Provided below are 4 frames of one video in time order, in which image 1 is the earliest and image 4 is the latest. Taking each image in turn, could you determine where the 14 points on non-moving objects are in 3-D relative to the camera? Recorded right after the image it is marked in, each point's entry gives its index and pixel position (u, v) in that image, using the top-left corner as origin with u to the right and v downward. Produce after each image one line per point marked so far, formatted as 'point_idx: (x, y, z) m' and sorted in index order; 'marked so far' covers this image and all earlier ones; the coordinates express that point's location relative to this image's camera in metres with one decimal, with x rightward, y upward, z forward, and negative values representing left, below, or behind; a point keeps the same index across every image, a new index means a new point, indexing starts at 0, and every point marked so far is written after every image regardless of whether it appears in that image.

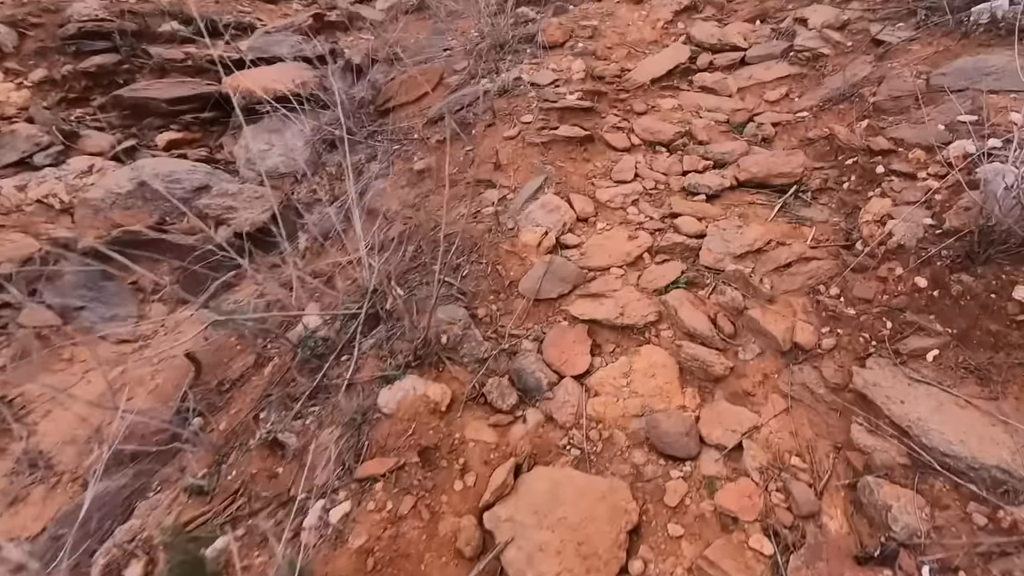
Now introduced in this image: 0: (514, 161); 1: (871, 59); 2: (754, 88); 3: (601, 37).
0: (0.0, +0.6, +2.6) m
1: (+1.8, +1.1, +2.8) m
2: (+1.4, +1.2, +3.2) m
3: (+0.6, +1.7, +3.7) m
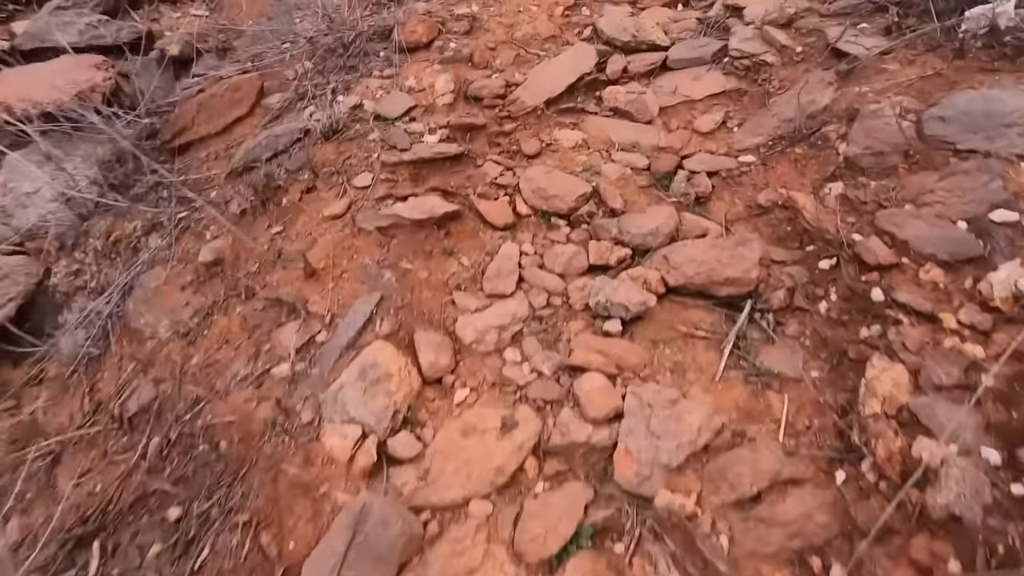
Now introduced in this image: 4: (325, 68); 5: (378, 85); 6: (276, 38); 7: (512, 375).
0: (-0.5, +0.1, +1.7) m
1: (+1.2, +0.8, +2.1) m
2: (+0.7, +0.8, +2.4) m
3: (-0.2, +1.3, +2.8) m
4: (-0.9, +1.0, +2.6) m
5: (-0.6, +0.9, +2.4) m
6: (-1.5, +1.6, +3.5) m
7: (0.0, -0.2, +1.4) m
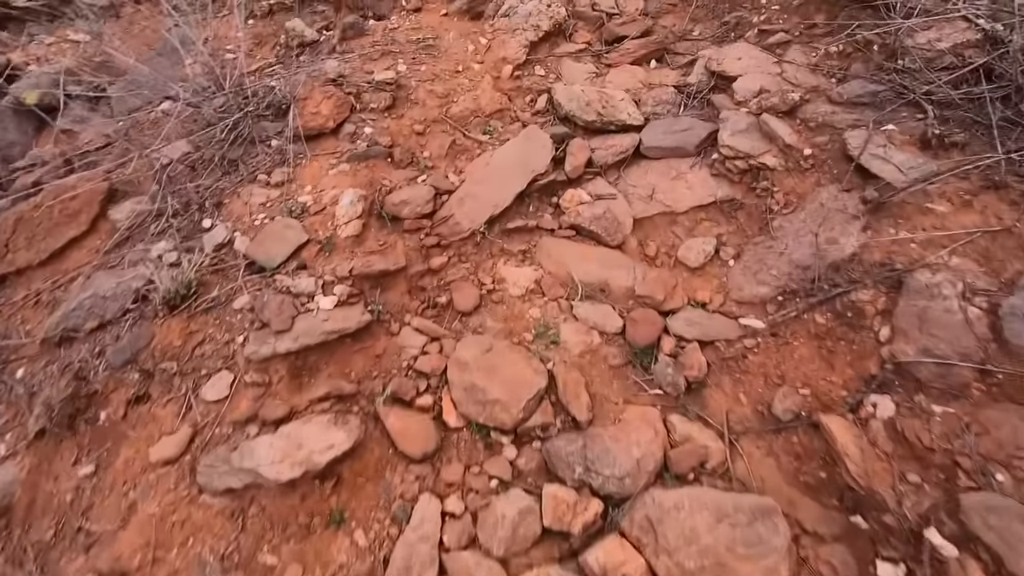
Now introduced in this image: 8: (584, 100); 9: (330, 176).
0: (-0.7, -0.5, +1.1) m
1: (+1.0, +0.2, +1.6) m
2: (+0.5, +0.2, +1.9) m
3: (-0.4, +0.7, +2.2) m
4: (-1.1, +0.5, +2.0) m
5: (-0.8, +0.3, +1.8) m
6: (-1.8, +1.0, +2.8) m
7: (-0.1, -0.8, +0.9) m
8: (+0.3, +0.7, +2.2) m
9: (-0.6, +0.4, +1.9) m
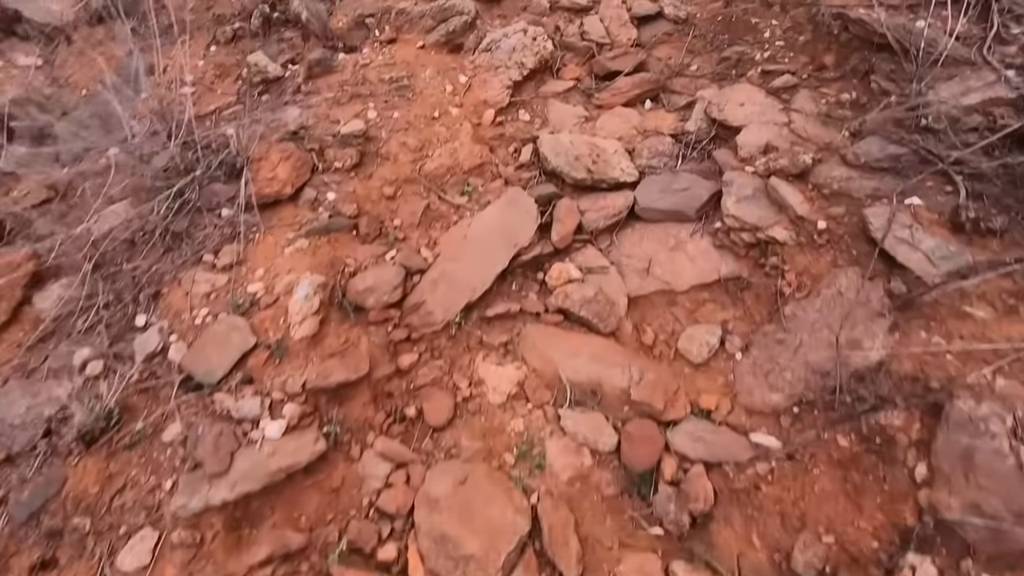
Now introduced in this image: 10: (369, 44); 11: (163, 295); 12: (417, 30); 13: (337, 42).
0: (-0.7, -0.8, +0.9) m
1: (+0.9, -0.1, +1.4) m
2: (+0.4, -0.1, +1.7) m
3: (-0.5, +0.4, +2.0) m
4: (-1.2, +0.2, +1.8) m
5: (-0.9, 0.0, +1.6) m
6: (-1.8, +0.7, +2.6) m
7: (-0.2, -1.1, +0.7) m
8: (+0.2, +0.5, +2.0) m
9: (-0.7, +0.1, +1.7) m
10: (-0.7, +1.1, +2.6) m
11: (-1.0, 0.0, +1.6) m
12: (-0.4, +1.2, +2.7) m
13: (-0.8, +1.2, +2.7) m
